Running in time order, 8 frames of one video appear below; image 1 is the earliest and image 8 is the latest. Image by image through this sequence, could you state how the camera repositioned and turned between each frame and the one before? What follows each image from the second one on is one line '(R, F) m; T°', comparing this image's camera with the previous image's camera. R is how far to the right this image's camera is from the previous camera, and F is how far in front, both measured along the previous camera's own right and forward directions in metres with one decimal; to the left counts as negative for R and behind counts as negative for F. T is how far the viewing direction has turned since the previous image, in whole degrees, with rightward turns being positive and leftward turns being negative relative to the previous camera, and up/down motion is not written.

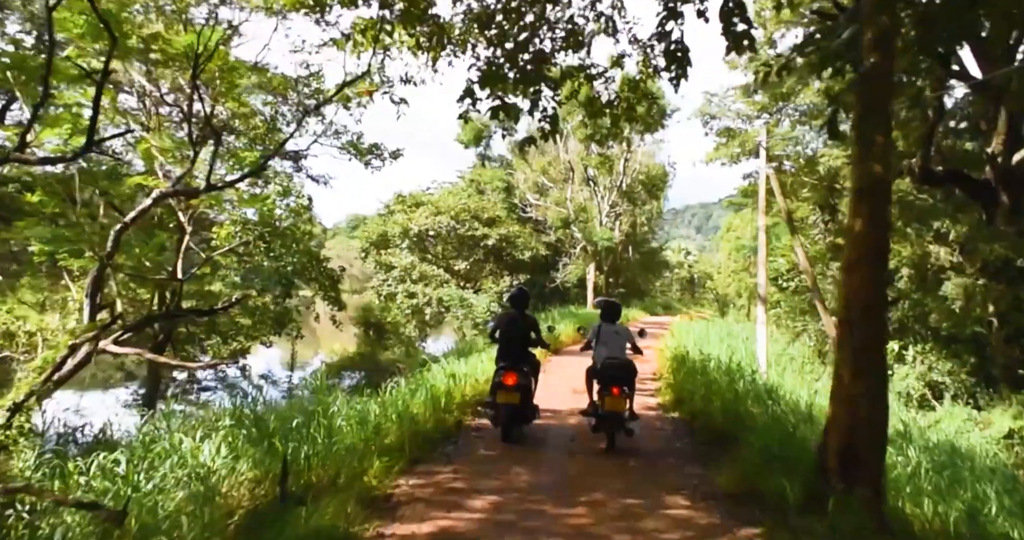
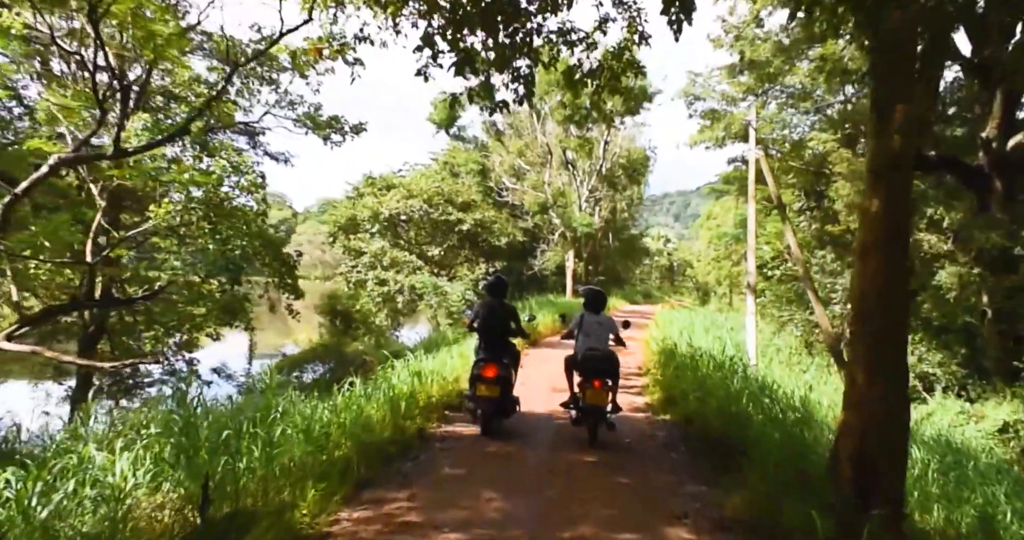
(+0.1, +1.0) m; +1°
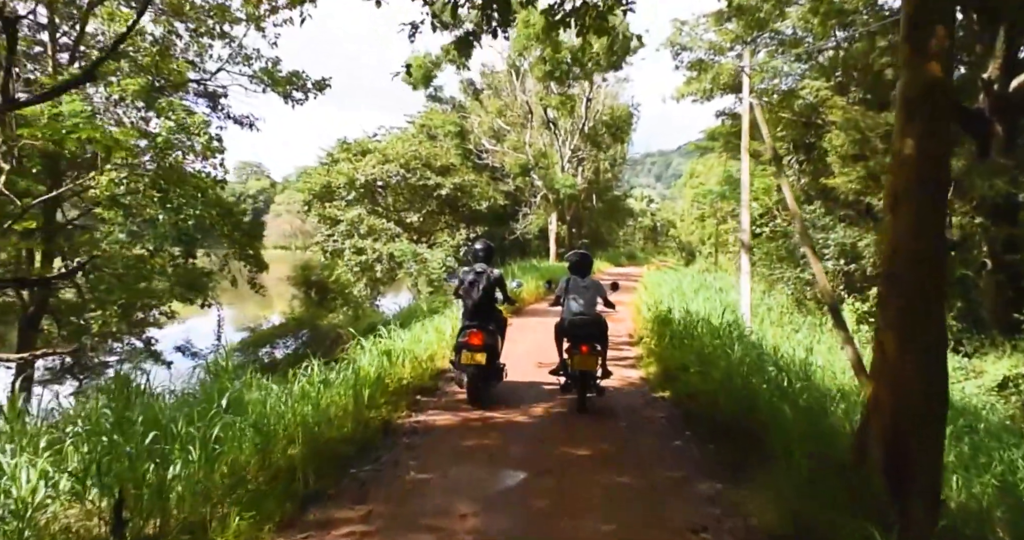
(+0.1, +0.9) m; +1°
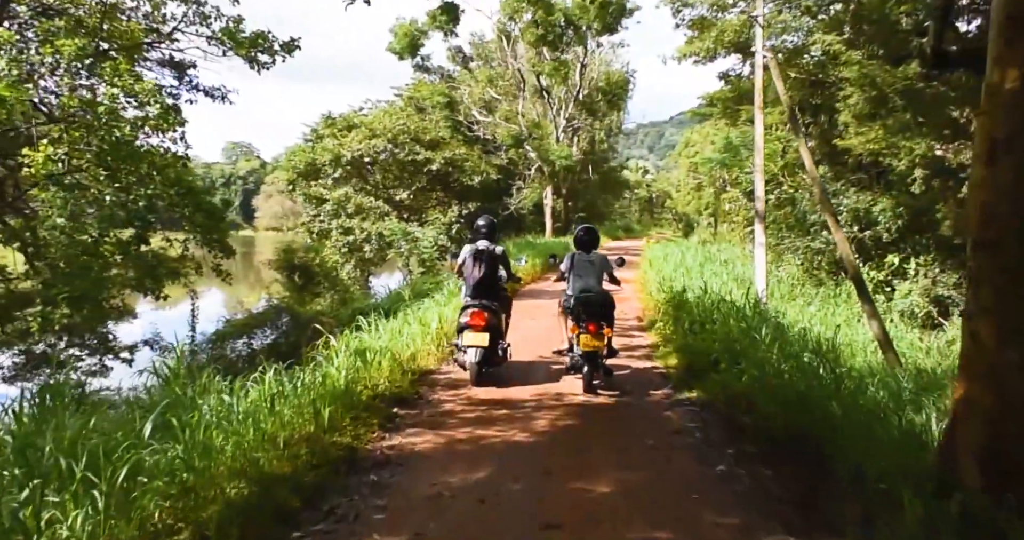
(0.0, +1.2) m; 0°
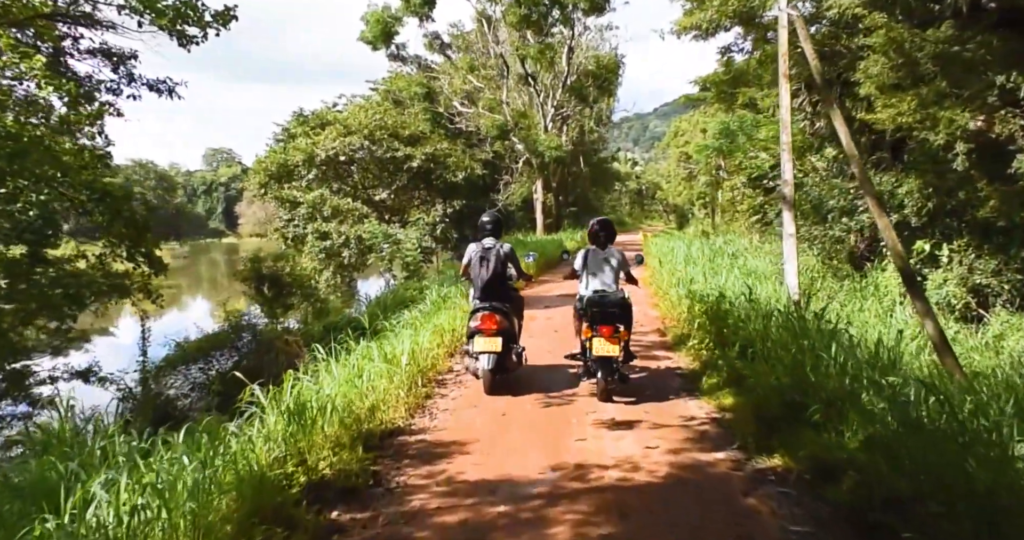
(0.0, +1.8) m; +1°
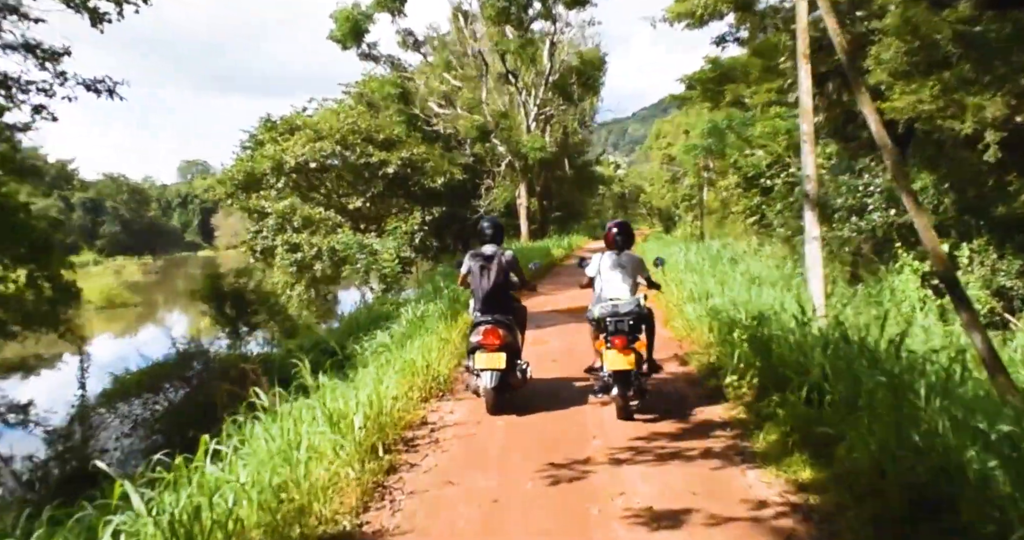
(0.0, +1.5) m; +1°
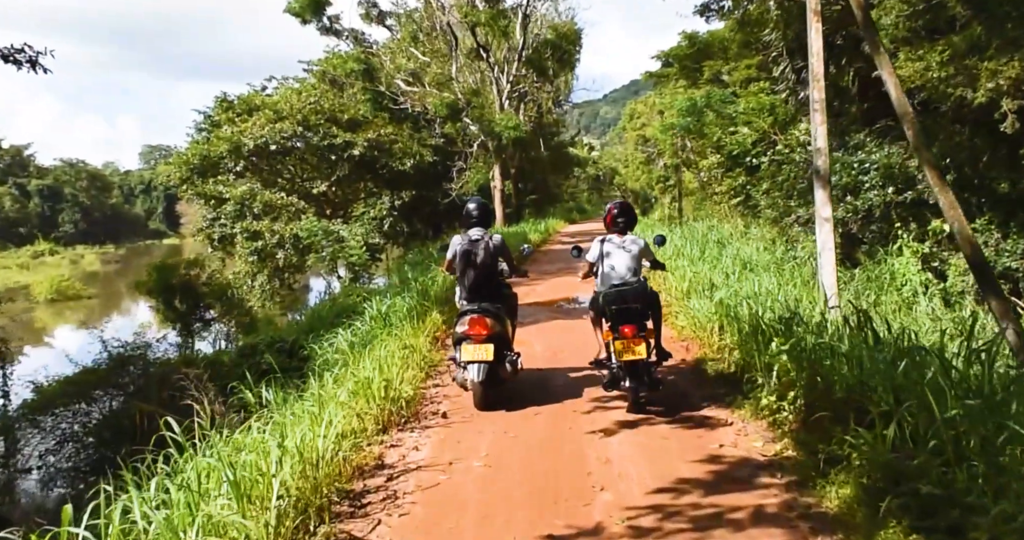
(0.0, +1.2) m; +2°
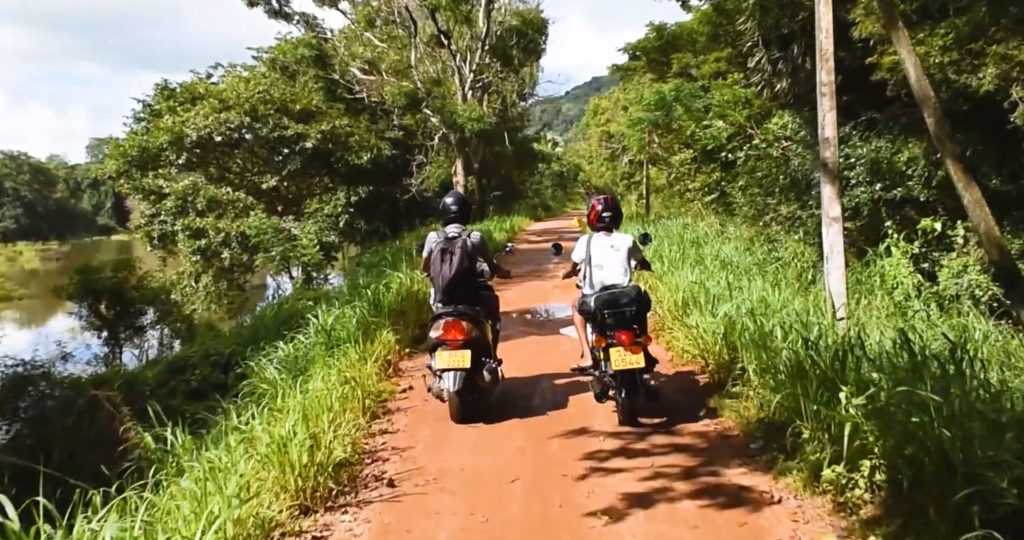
(0.0, +1.2) m; +3°
